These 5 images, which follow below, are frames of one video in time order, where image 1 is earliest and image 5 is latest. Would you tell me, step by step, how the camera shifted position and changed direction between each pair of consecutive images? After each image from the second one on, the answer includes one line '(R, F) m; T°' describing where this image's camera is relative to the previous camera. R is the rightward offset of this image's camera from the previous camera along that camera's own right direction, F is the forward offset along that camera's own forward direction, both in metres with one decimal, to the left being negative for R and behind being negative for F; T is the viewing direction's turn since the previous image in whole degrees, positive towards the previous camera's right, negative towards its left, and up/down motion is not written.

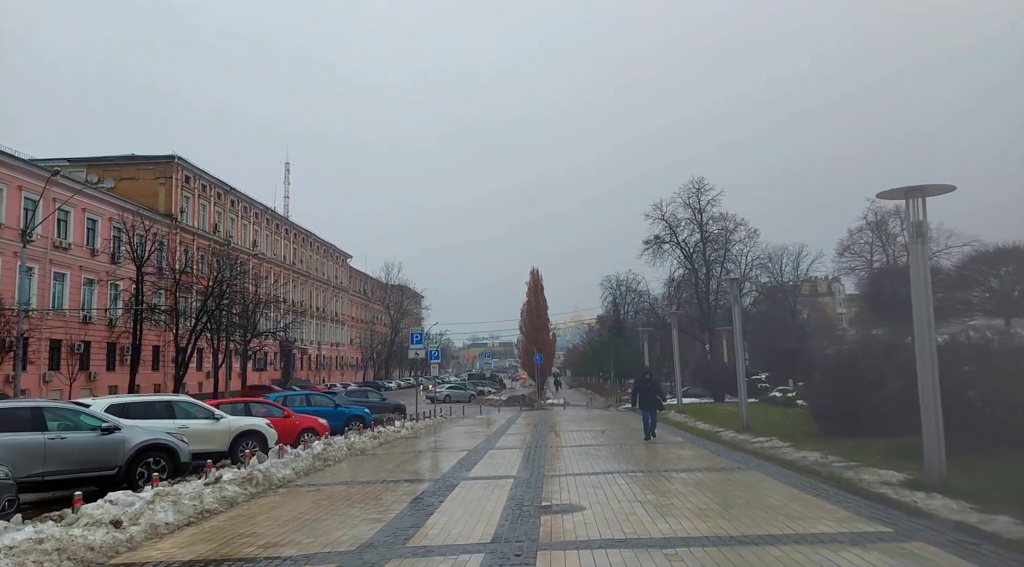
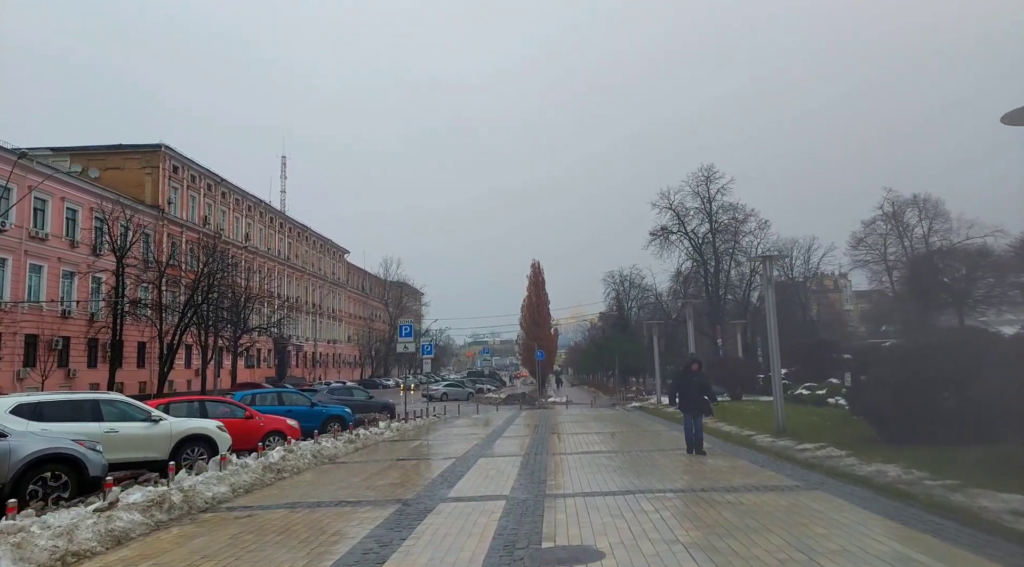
(+0.1, +2.7) m; 0°
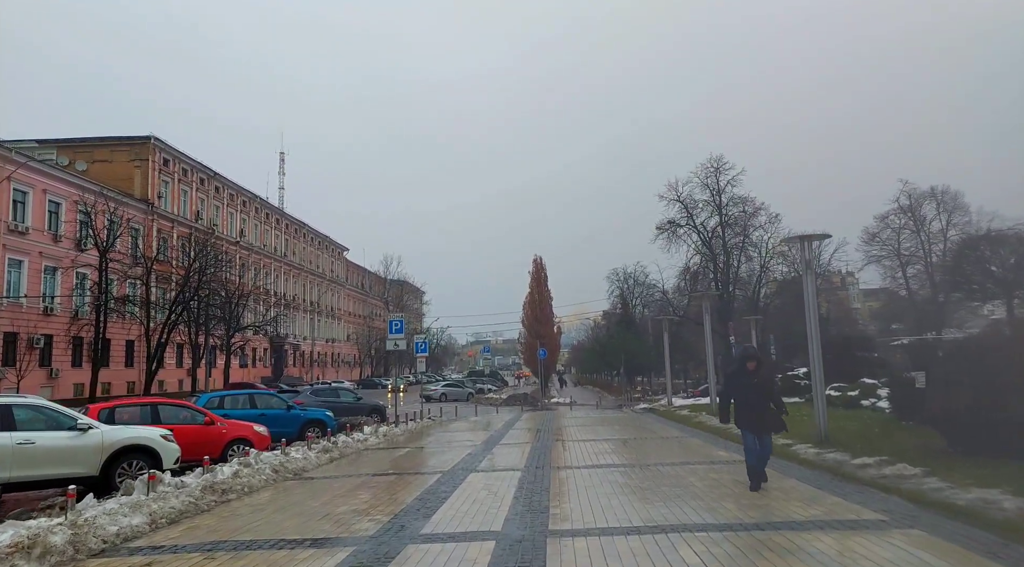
(+0.1, +2.2) m; 0°
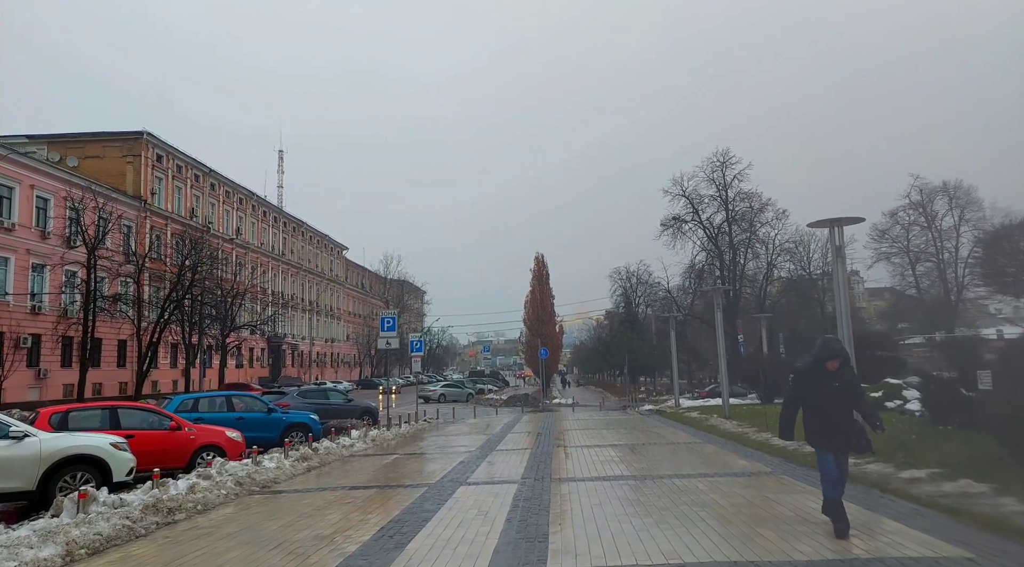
(+0.1, +1.4) m; 0°
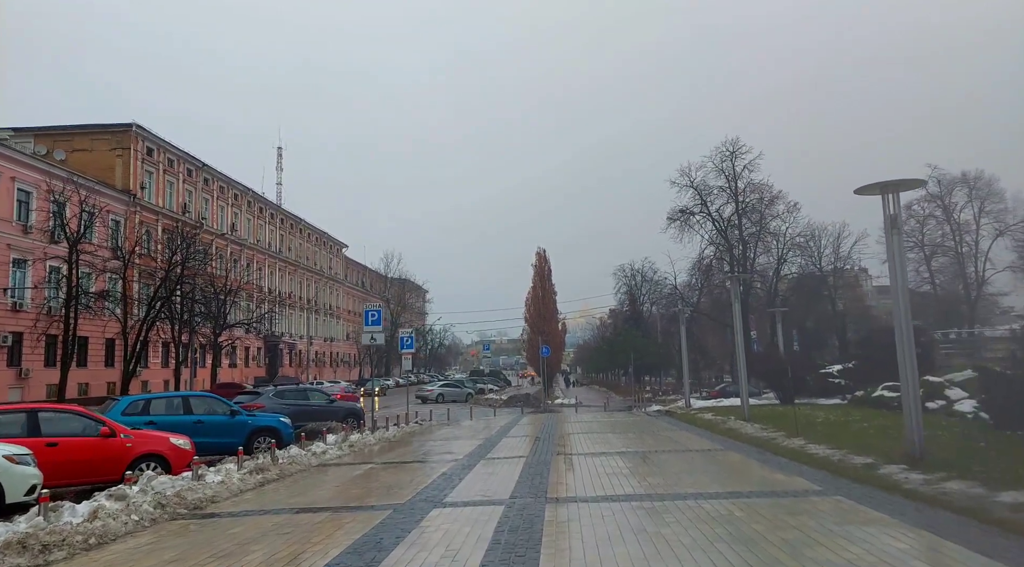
(+0.2, +2.1) m; 0°
